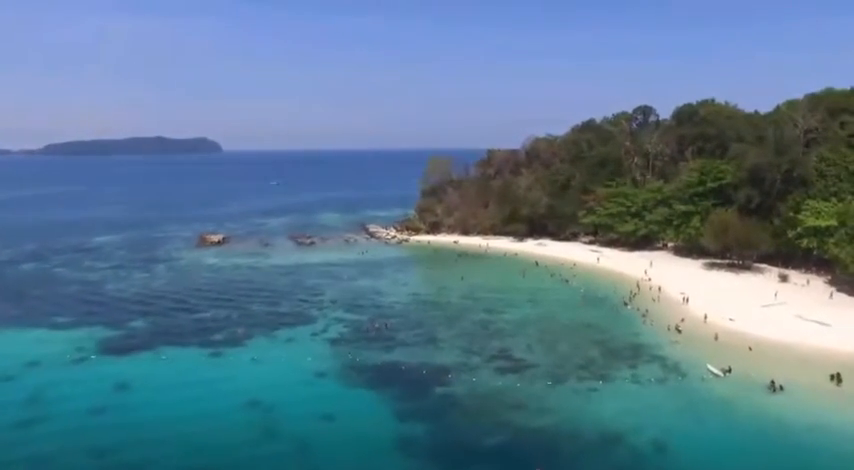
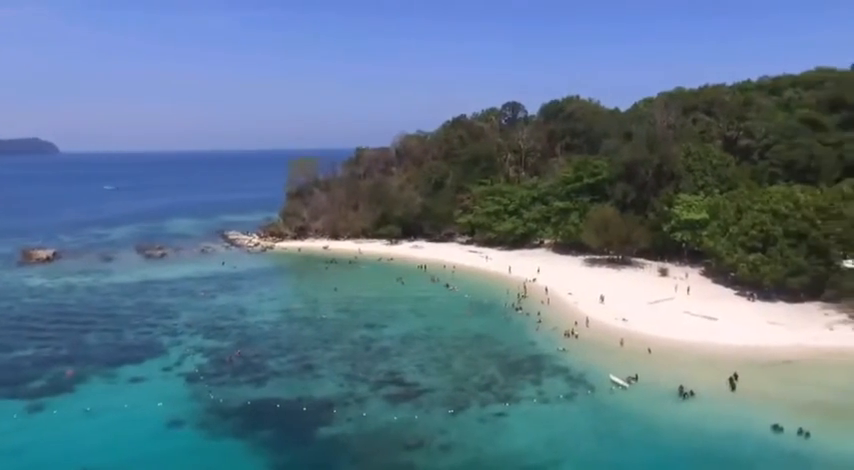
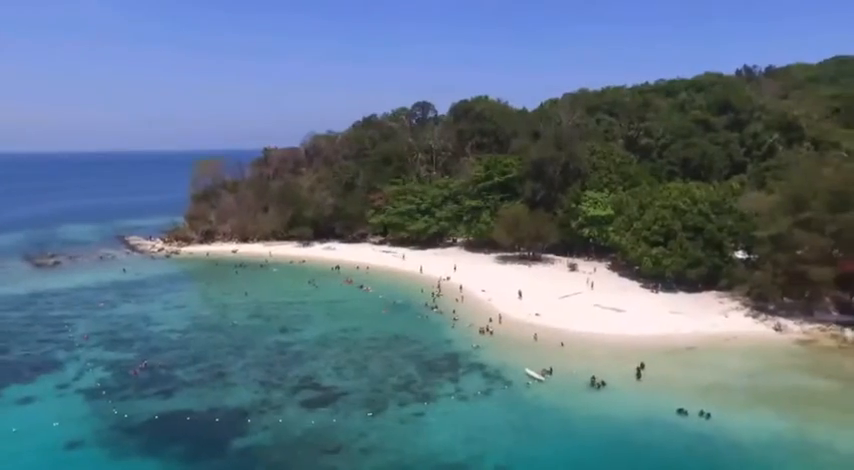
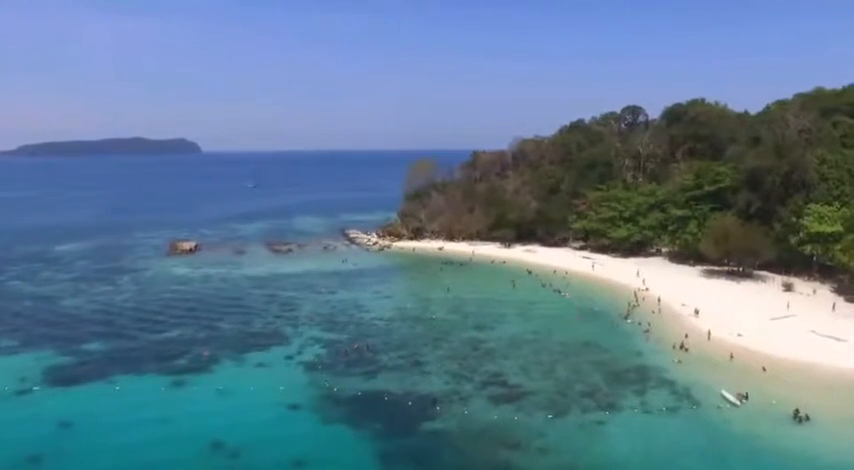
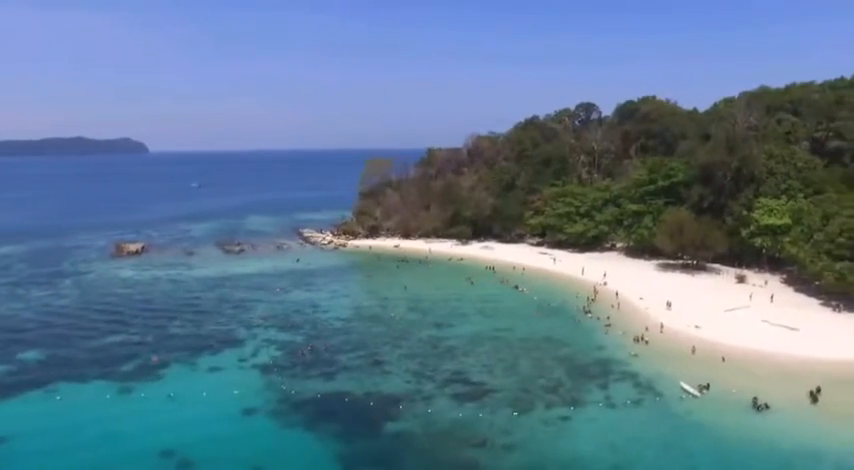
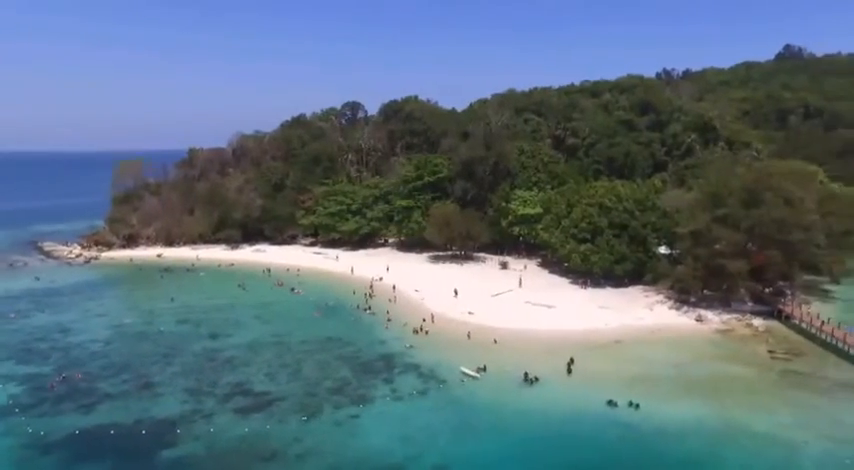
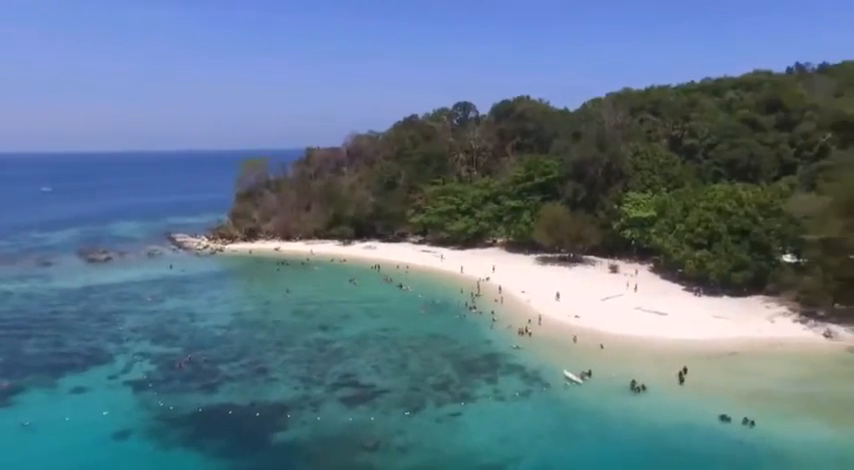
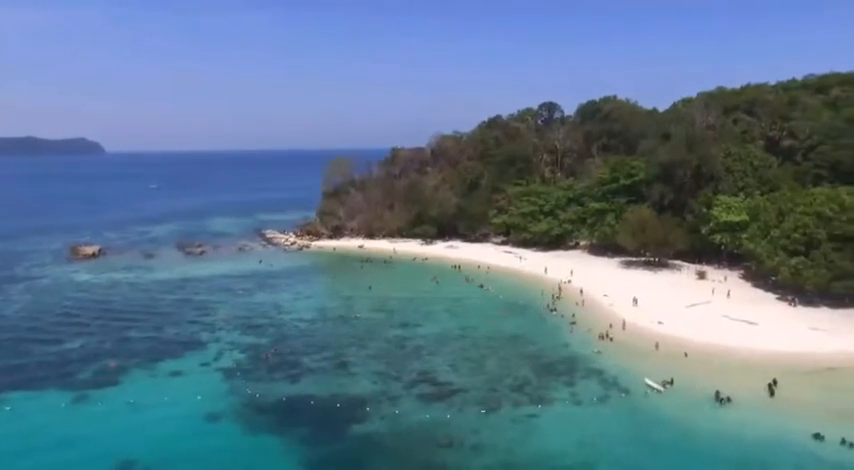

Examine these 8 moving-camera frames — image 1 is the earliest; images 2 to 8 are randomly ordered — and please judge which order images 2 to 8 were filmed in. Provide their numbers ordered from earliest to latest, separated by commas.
4, 5, 8, 2, 7, 3, 6
